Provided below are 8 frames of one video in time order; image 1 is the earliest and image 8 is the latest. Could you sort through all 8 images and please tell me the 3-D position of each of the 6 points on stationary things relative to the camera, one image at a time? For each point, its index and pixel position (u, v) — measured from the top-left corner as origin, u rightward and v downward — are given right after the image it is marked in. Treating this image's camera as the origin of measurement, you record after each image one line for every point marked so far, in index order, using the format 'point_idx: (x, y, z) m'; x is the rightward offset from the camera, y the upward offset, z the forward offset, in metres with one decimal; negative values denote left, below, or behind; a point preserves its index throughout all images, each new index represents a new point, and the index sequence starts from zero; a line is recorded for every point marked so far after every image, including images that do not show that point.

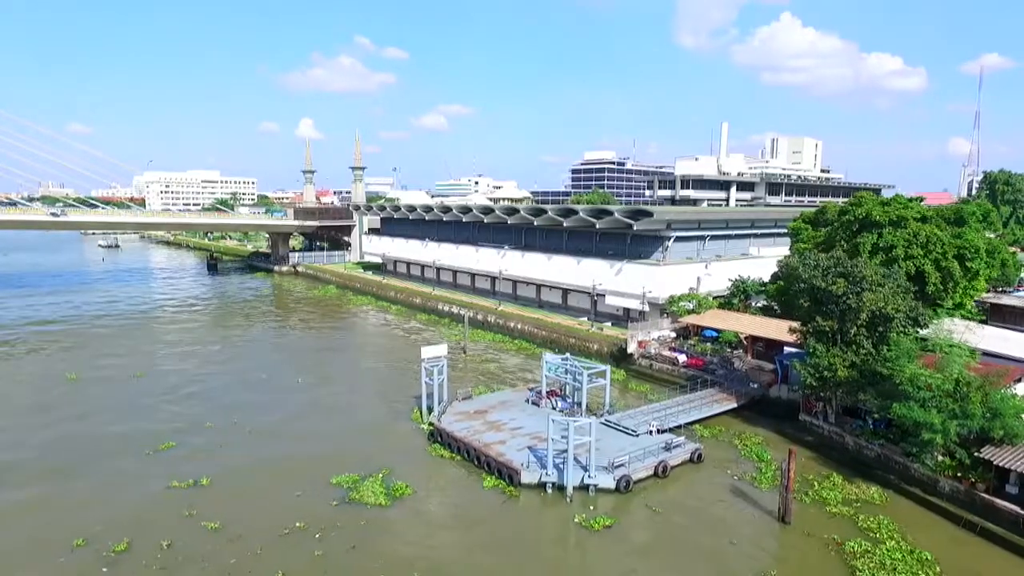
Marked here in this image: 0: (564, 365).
0: (+1.5, -2.3, +18.5) m
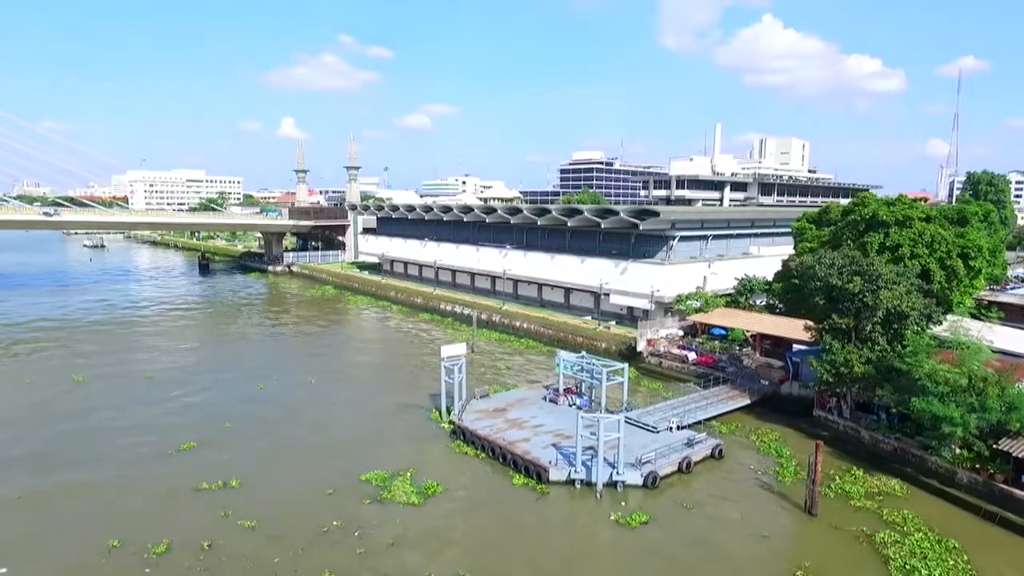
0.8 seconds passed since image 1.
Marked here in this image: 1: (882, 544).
0: (+2.1, -2.2, +18.7) m
1: (+6.9, -4.7, +11.4) m
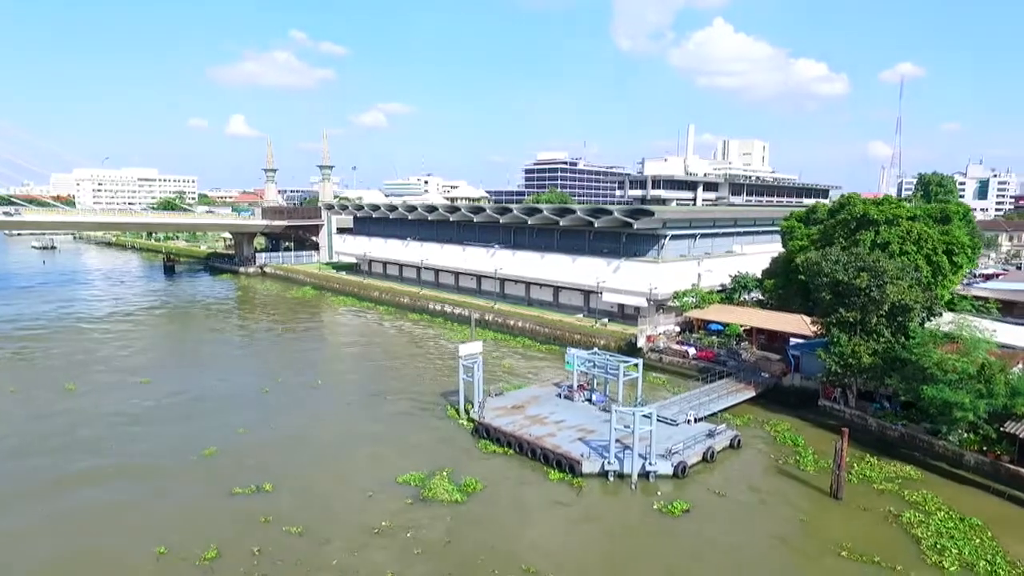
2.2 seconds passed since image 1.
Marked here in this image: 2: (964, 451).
0: (+2.5, -2.2, +19.0) m
1: (+7.8, -4.6, +12.1) m
2: (+10.3, -3.7, +14.2) m
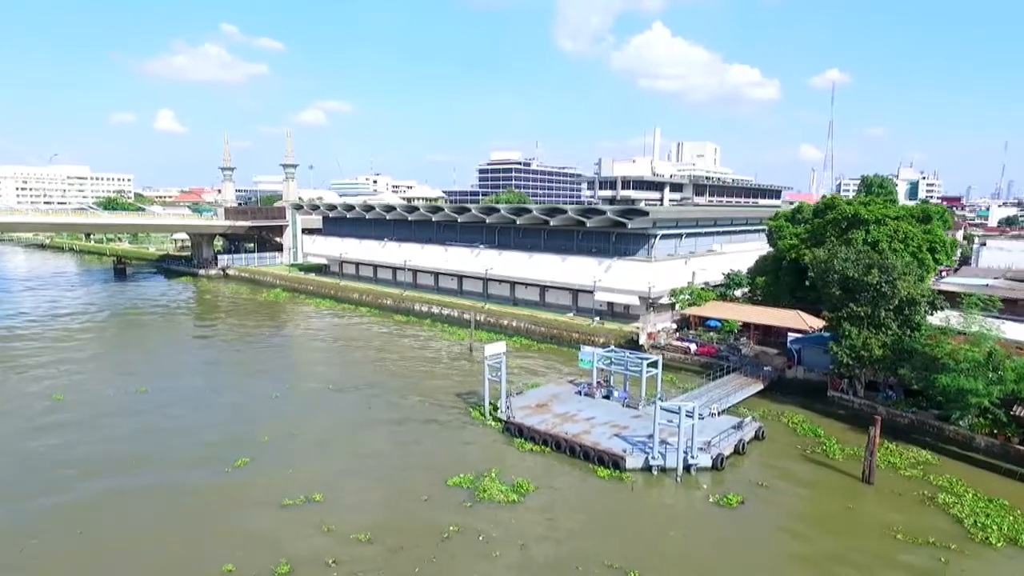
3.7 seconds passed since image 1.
0: (+3.1, -2.1, +19.4) m
1: (+9.1, -4.5, +12.9) m
2: (+11.4, -3.6, +15.2) m
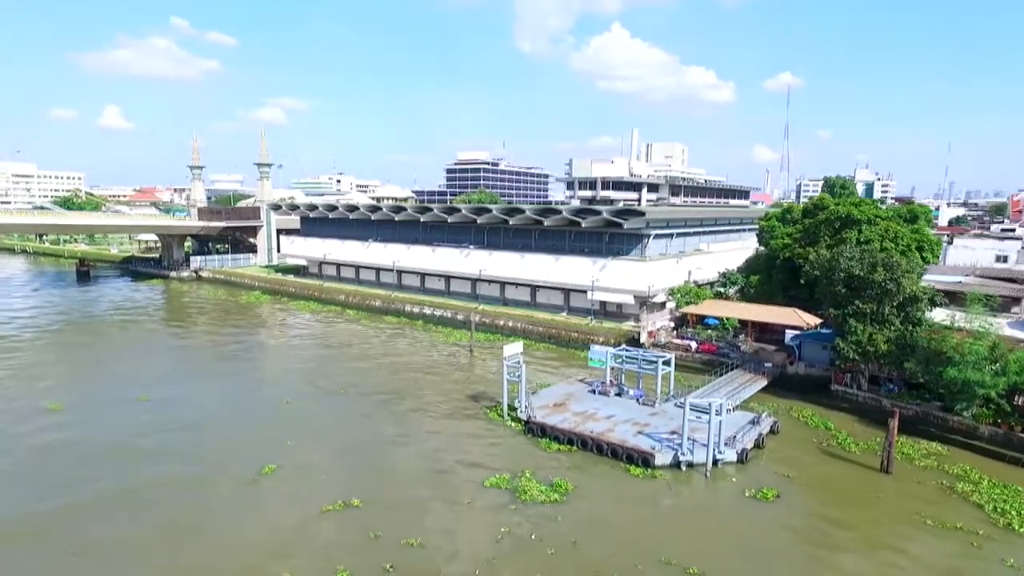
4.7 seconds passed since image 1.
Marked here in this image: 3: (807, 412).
0: (+3.5, -2.1, +19.6) m
1: (+9.9, -4.5, +13.6) m
2: (+12.0, -3.5, +16.0) m
3: (+8.7, -3.7, +18.3) m
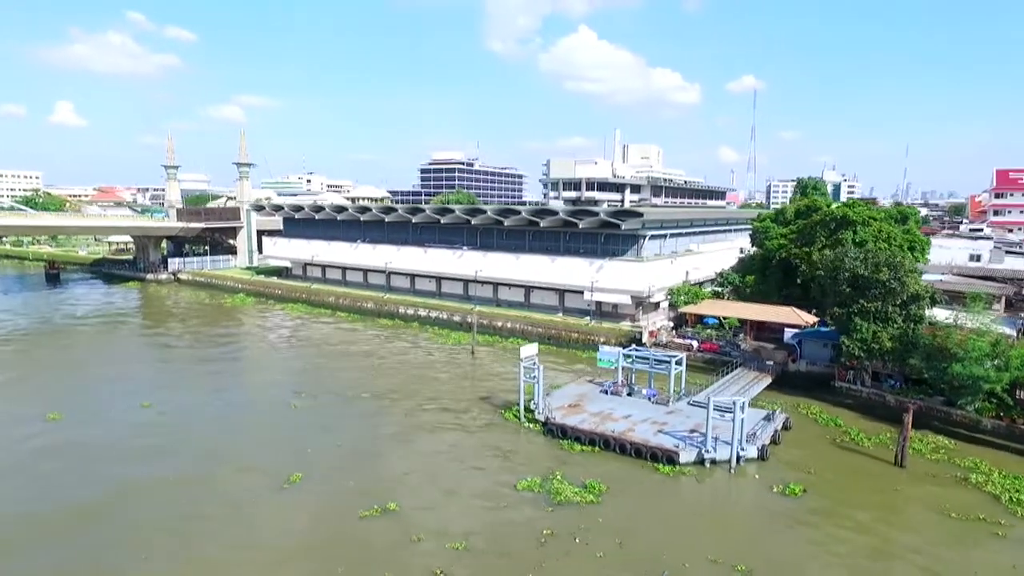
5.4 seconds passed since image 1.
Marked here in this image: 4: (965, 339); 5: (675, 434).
0: (+3.9, -2.2, +19.8) m
1: (+10.6, -4.5, +14.1) m
2: (+12.6, -3.5, +16.7) m
3: (+9.2, -3.6, +18.8) m
4: (+12.4, -1.4, +17.0) m
5: (+4.2, -3.8, +16.2) m
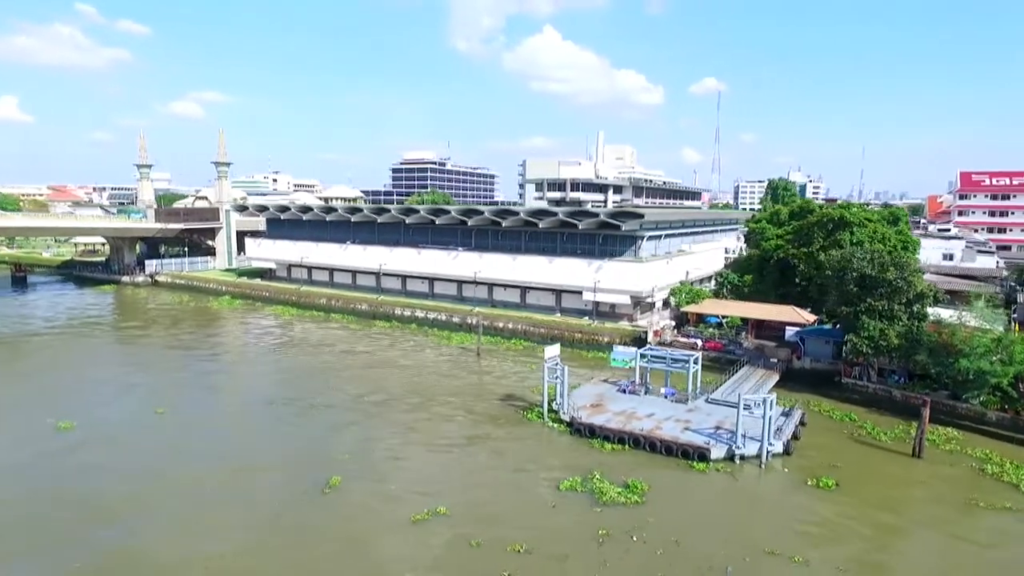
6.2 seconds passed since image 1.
0: (+4.5, -2.2, +20.2) m
1: (+11.5, -4.4, +14.8) m
2: (+13.4, -3.5, +17.5) m
3: (+9.8, -3.6, +19.4) m
4: (+13.1, -1.4, +17.8) m
5: (+5.0, -3.8, +16.5) m
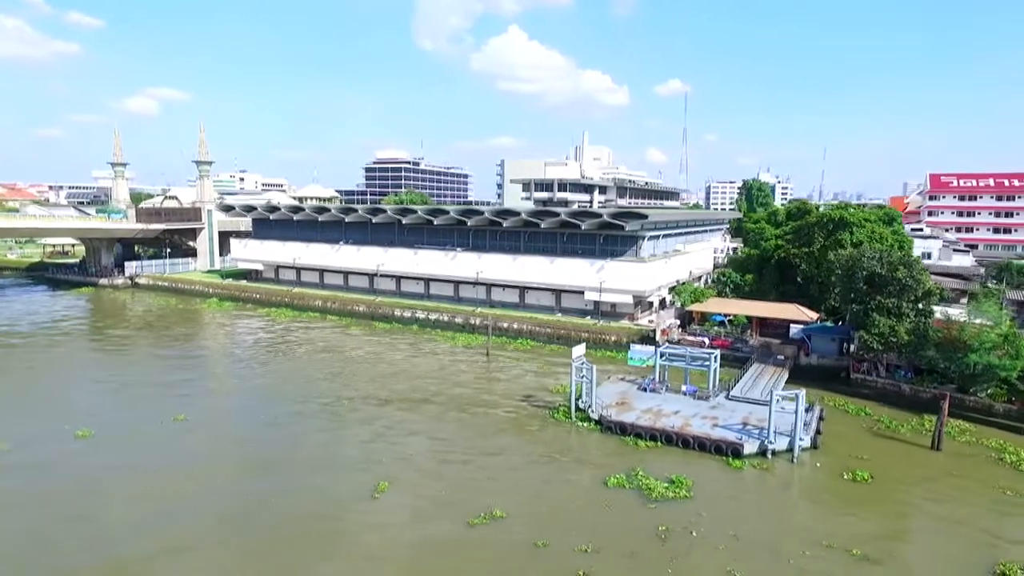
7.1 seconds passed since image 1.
0: (+5.2, -2.2, +20.5) m
1: (+12.5, -4.4, +15.5) m
2: (+14.2, -3.4, +18.3) m
3: (+10.6, -3.6, +20.0) m
4: (+13.9, -1.3, +18.6) m
5: (+5.9, -3.8, +16.9) m
